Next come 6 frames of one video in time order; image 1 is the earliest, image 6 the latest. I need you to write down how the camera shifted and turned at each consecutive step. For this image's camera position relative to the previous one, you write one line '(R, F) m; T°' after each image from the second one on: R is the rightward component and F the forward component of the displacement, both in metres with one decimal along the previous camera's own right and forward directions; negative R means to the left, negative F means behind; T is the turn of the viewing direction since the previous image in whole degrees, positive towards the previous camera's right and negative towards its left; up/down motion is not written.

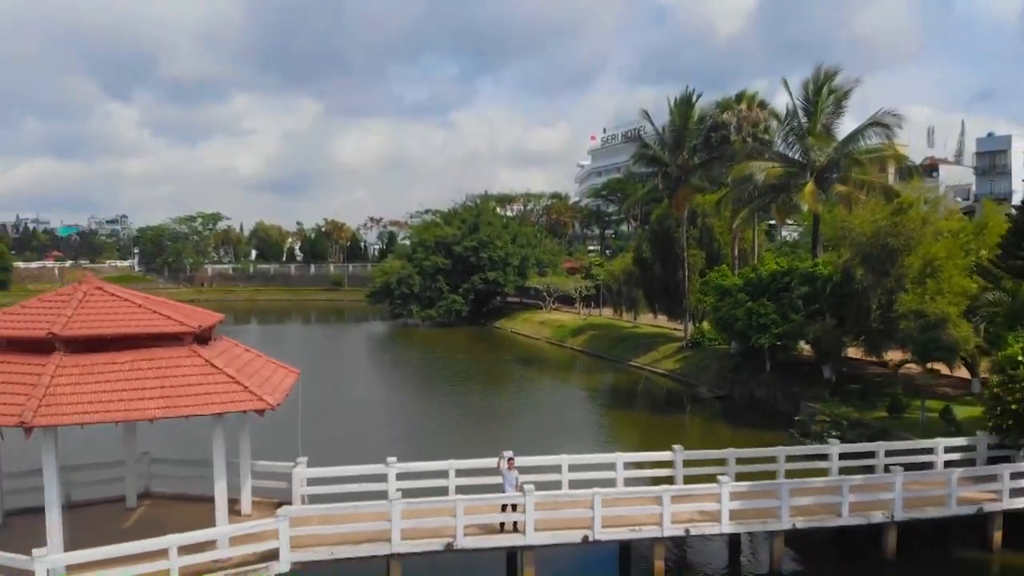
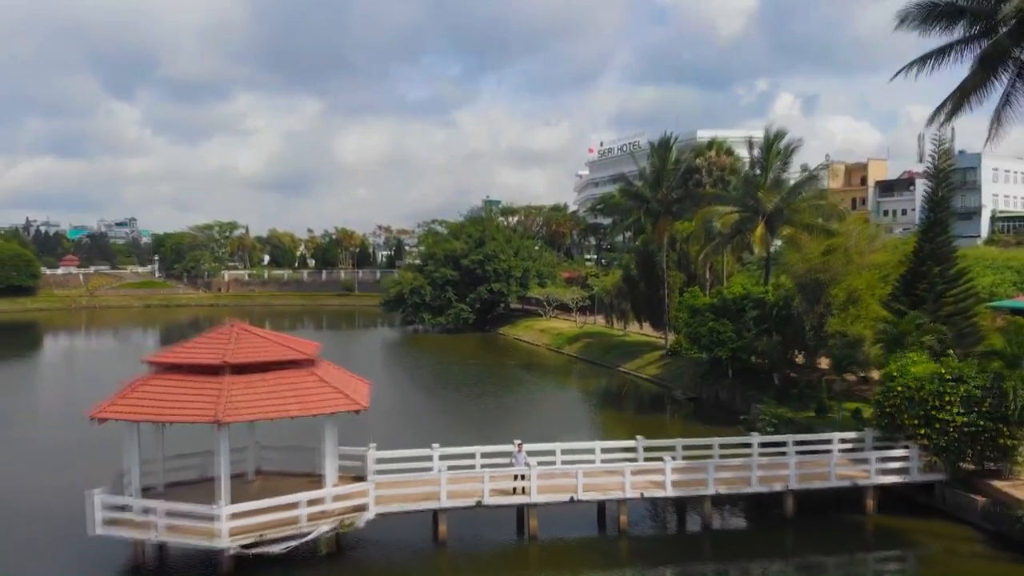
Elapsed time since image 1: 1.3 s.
(-0.2, -4.4) m; 0°
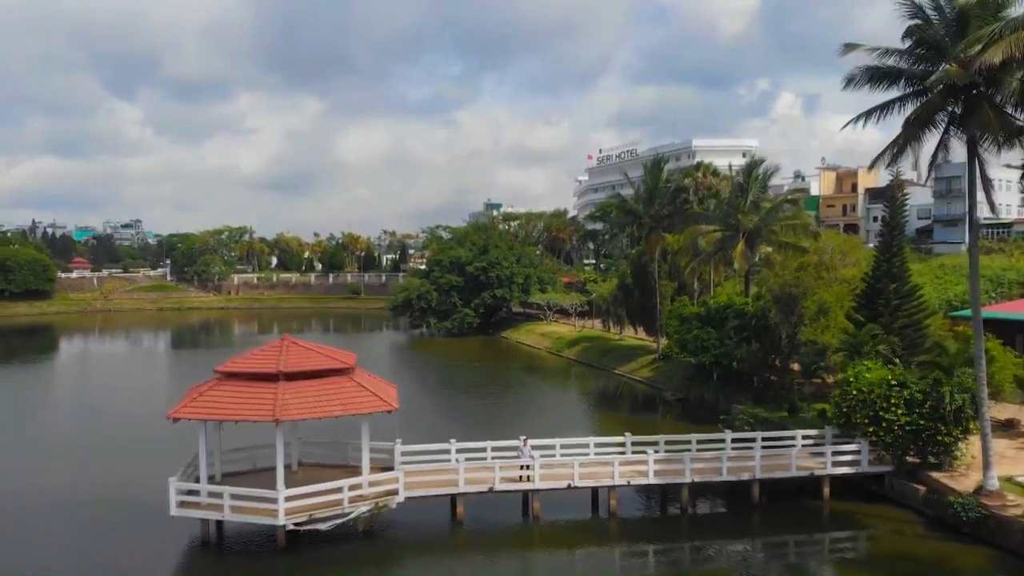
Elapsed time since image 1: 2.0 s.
(-0.1, -2.6) m; 0°
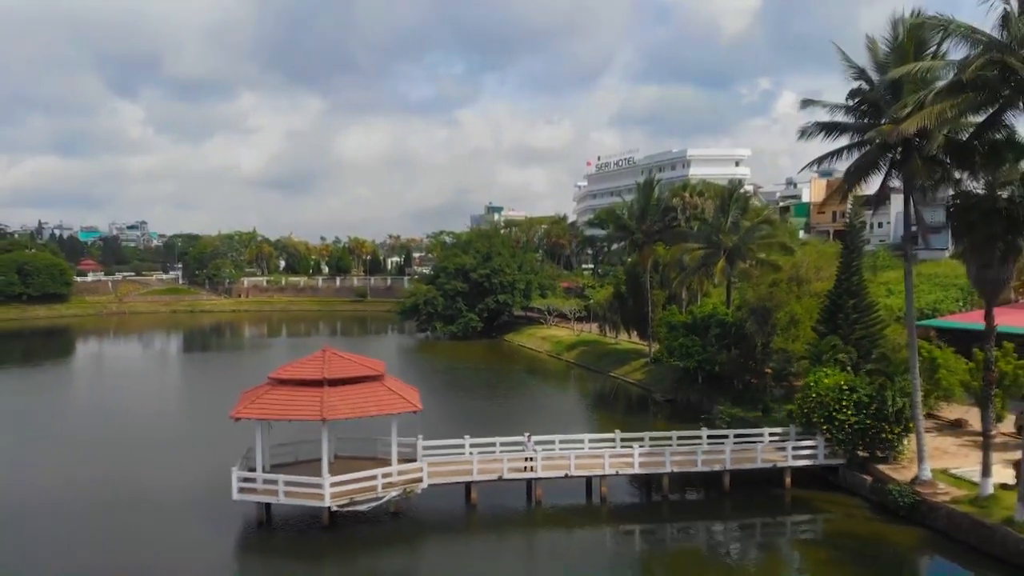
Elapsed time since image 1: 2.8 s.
(-0.2, -3.0) m; 0°
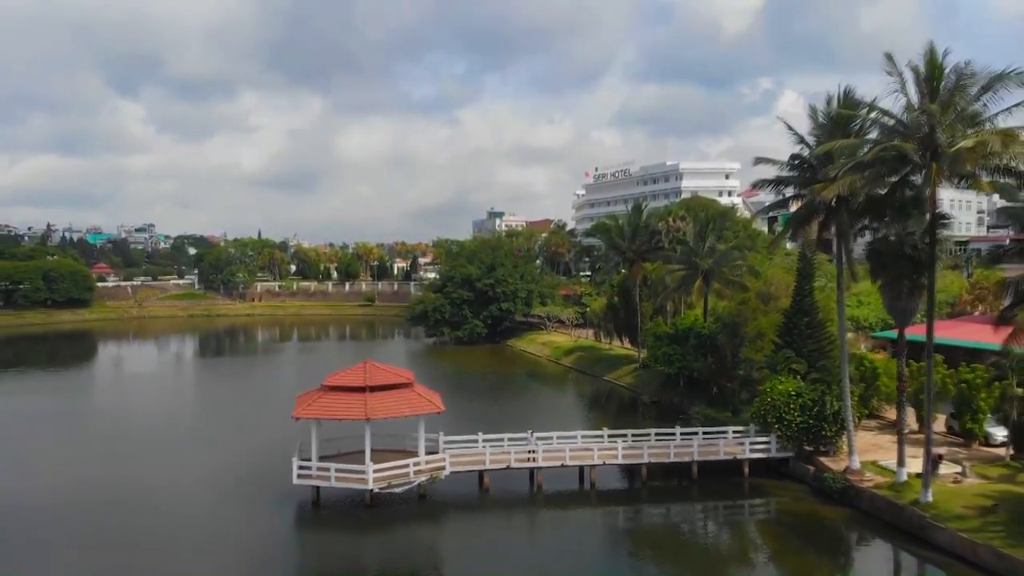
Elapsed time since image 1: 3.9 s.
(-0.2, -4.4) m; 0°
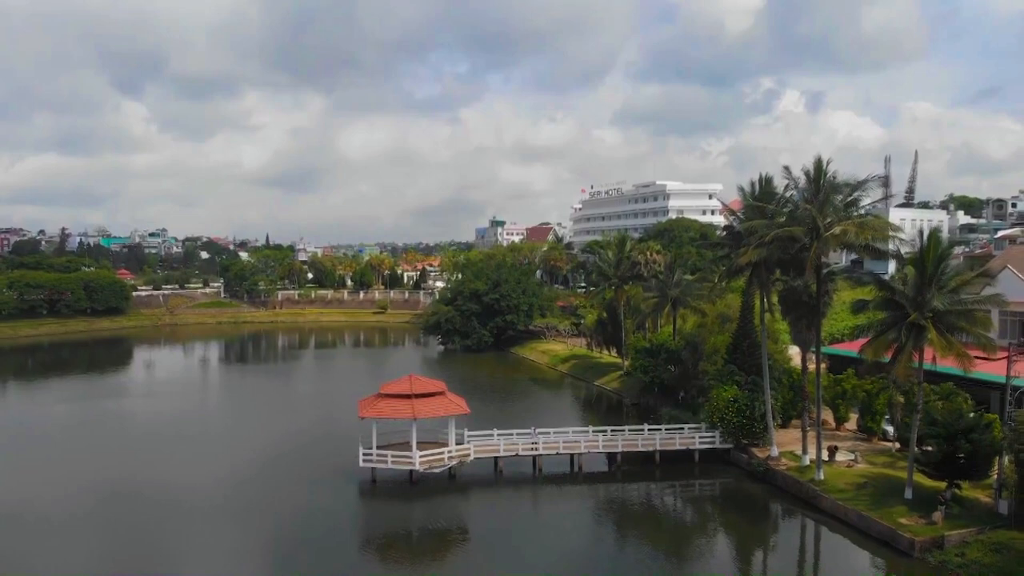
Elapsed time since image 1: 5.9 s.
(-0.3, -8.2) m; 0°
